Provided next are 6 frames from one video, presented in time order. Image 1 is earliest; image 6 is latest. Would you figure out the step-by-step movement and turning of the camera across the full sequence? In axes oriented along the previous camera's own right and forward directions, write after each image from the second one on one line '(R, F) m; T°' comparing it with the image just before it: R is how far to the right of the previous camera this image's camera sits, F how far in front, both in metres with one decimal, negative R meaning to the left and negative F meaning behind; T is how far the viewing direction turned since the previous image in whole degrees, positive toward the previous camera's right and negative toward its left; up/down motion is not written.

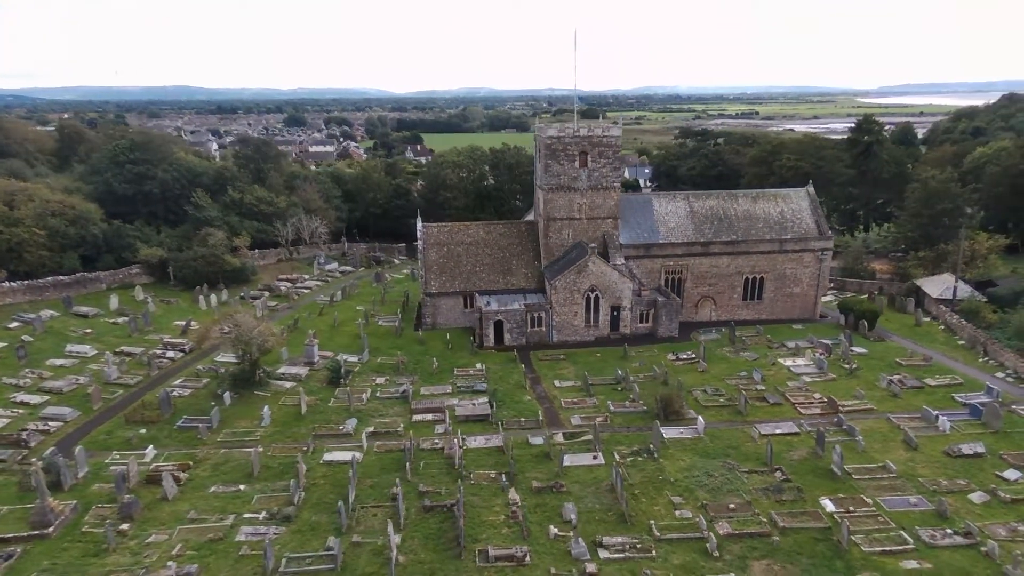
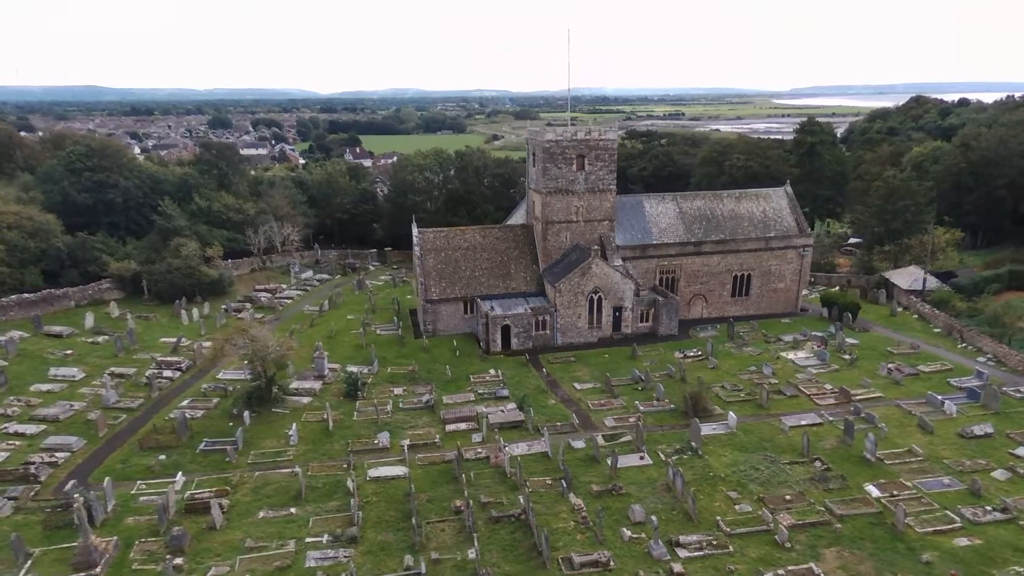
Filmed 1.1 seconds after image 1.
(-3.9, +0.3) m; +6°
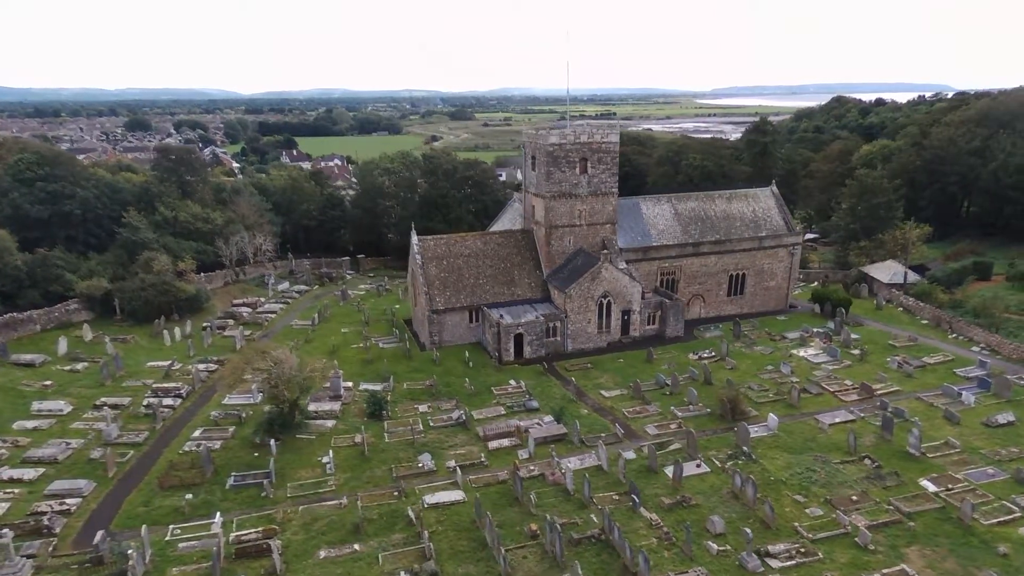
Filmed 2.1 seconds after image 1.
(-4.0, +1.0) m; +6°
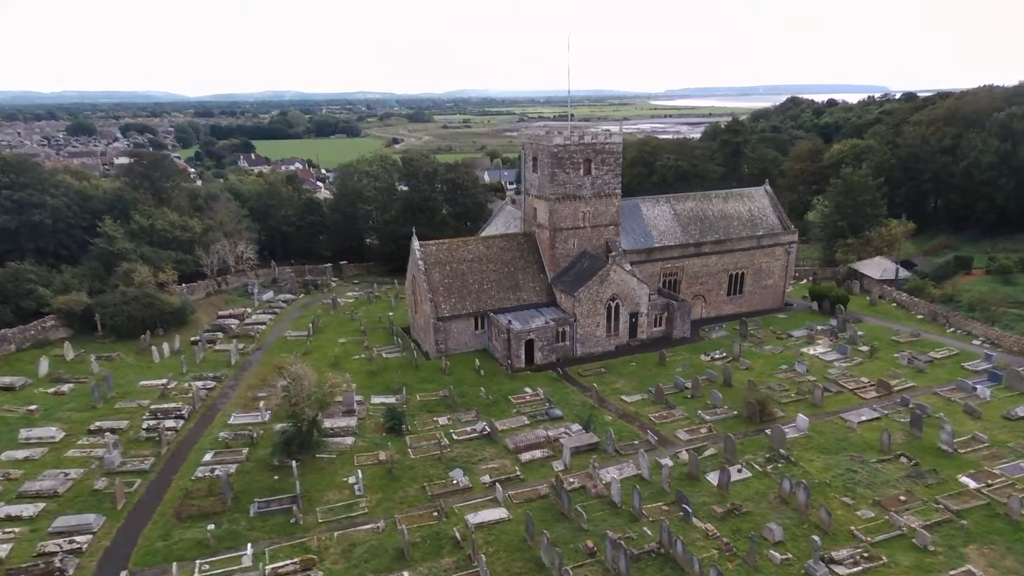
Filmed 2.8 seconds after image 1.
(-2.6, +0.9) m; +4°
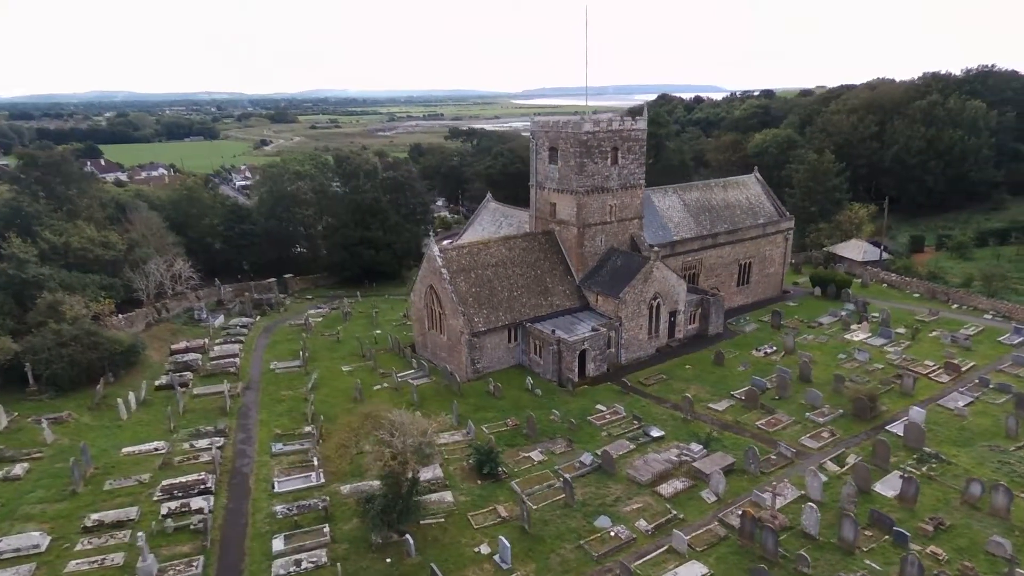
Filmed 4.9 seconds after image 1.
(-7.9, +4.7) m; +12°
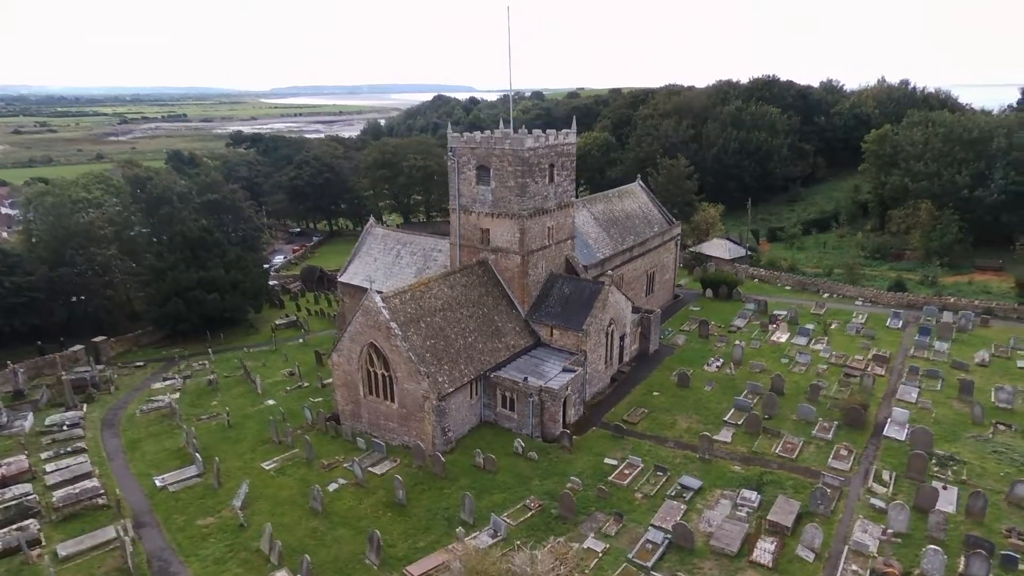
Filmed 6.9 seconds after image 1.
(-7.1, +5.5) m; +20°
